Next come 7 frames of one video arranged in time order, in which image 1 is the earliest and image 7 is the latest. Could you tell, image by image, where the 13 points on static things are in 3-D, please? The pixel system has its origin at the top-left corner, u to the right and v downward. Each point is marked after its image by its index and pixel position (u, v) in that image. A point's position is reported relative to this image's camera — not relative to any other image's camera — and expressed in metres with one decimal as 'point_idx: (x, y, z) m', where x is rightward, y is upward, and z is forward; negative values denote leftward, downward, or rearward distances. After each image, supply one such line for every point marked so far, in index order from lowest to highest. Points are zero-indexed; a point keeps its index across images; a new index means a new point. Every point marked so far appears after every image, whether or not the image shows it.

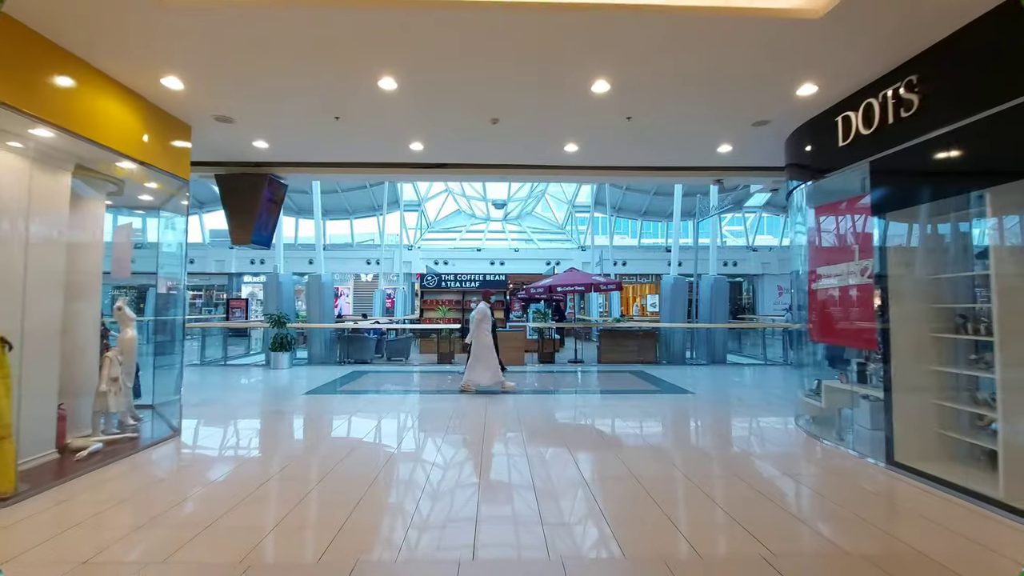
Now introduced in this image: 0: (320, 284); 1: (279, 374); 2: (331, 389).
0: (-5.6, +0.1, +14.2) m
1: (-6.1, -2.3, +12.9) m
2: (-4.5, -2.4, +12.6) m
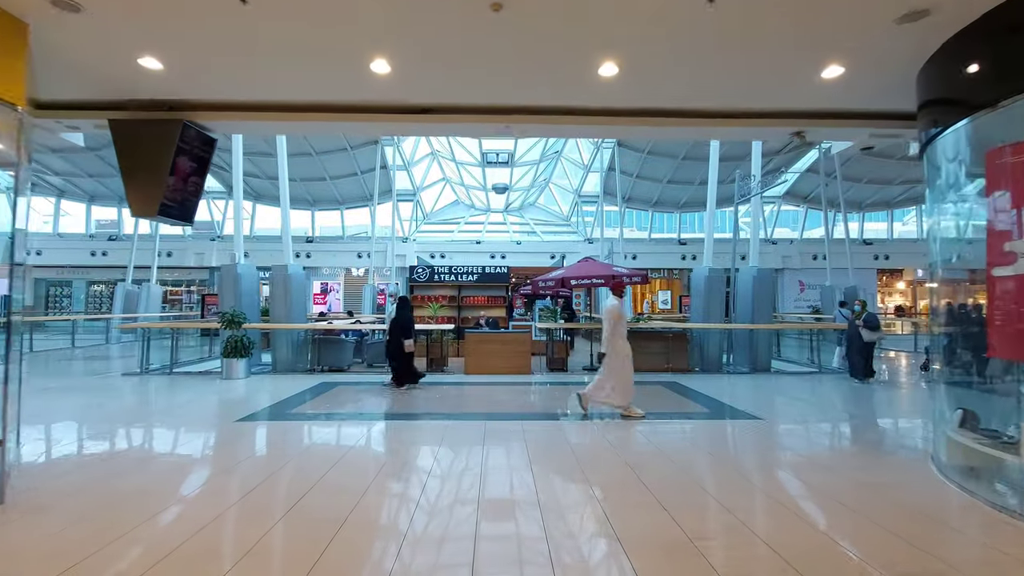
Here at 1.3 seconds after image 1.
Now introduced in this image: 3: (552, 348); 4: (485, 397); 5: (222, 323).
0: (-5.5, +0.3, +11.9) m
1: (-6.0, -2.1, +10.6) m
2: (-4.4, -2.3, +10.3) m
3: (+1.0, -1.5, +12.2) m
4: (-0.6, -2.2, +10.1) m
5: (-6.4, -0.8, +10.8) m
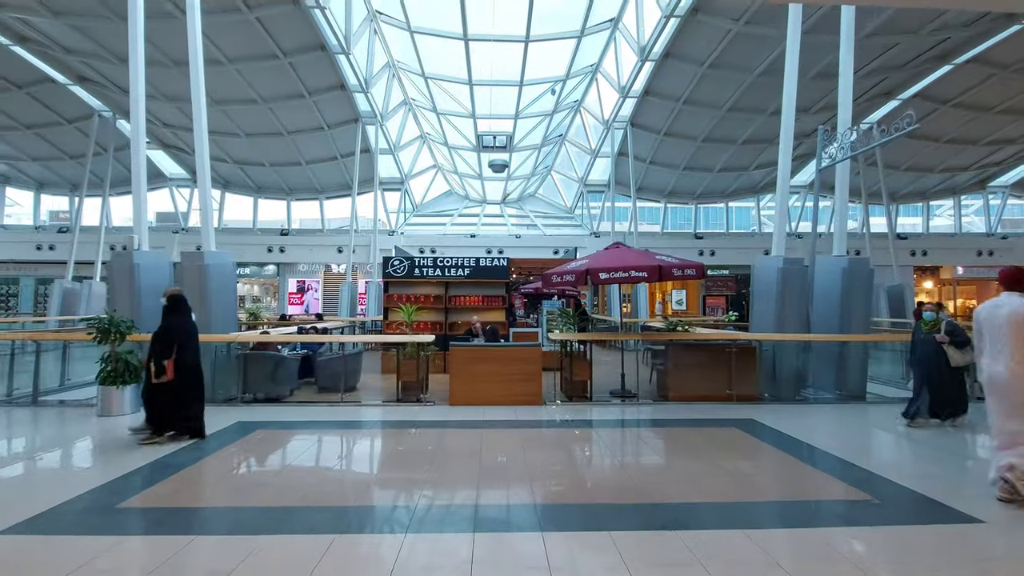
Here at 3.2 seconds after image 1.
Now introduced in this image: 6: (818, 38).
0: (-5.4, +0.3, +8.7) m
1: (-5.9, -2.0, +7.4) m
2: (-4.3, -2.2, +7.1) m
3: (+1.1, -1.5, +9.1) m
4: (-0.6, -2.1, +6.9) m
5: (-6.3, -0.7, +7.6) m
6: (+10.0, +8.3, +16.3) m
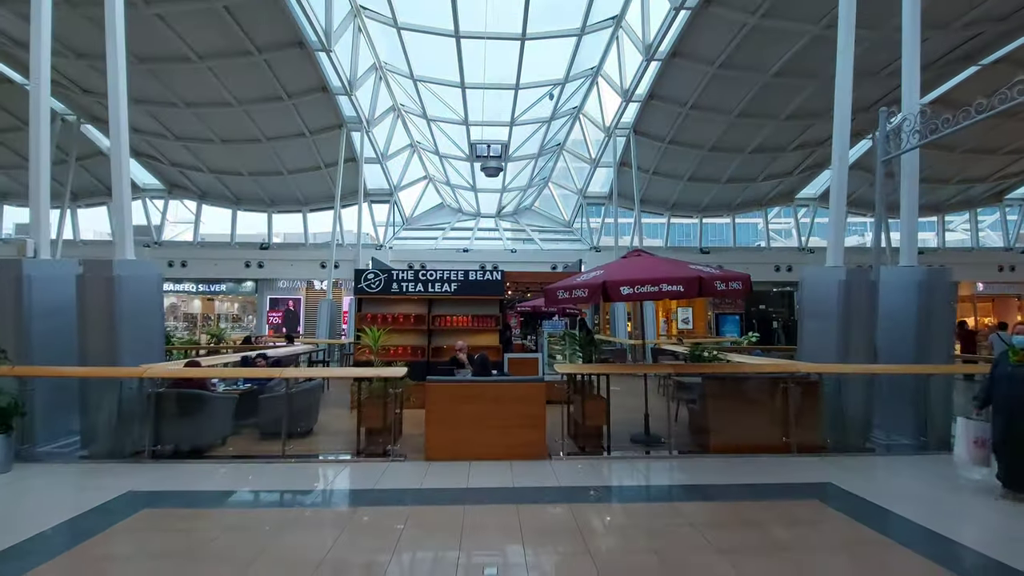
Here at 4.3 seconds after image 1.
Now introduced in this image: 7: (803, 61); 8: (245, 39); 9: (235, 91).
0: (-5.5, +0.1, +6.9) m
1: (-6.0, -2.2, +5.5) m
2: (-4.4, -2.4, +5.2) m
3: (+1.0, -1.7, +7.2) m
4: (-0.6, -2.3, +5.1) m
5: (-6.4, -0.9, +5.7) m
6: (+9.9, +7.7, +14.9) m
7: (+9.9, +7.7, +16.8) m
8: (-8.4, +7.8, +15.6) m
9: (-10.4, +7.4, +18.5) m
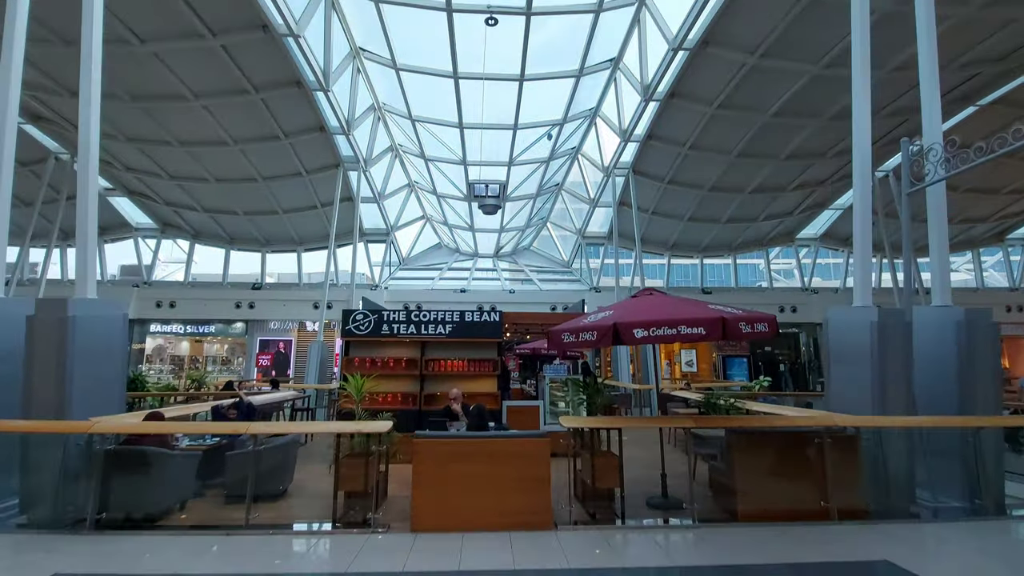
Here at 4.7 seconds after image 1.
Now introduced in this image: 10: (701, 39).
0: (-5.5, -0.5, +6.2) m
1: (-6.0, -2.7, +4.6) m
2: (-4.4, -2.8, +4.3) m
3: (+1.0, -2.3, +6.4) m
4: (-0.6, -2.7, +4.2) m
5: (-6.4, -1.4, +5.0) m
6: (+9.9, +6.5, +14.9) m
7: (+9.8, +6.3, +16.7) m
8: (-8.5, +6.6, +15.5) m
9: (-10.4, +5.9, +18.3) m
10: (+5.3, +7.0, +13.9) m
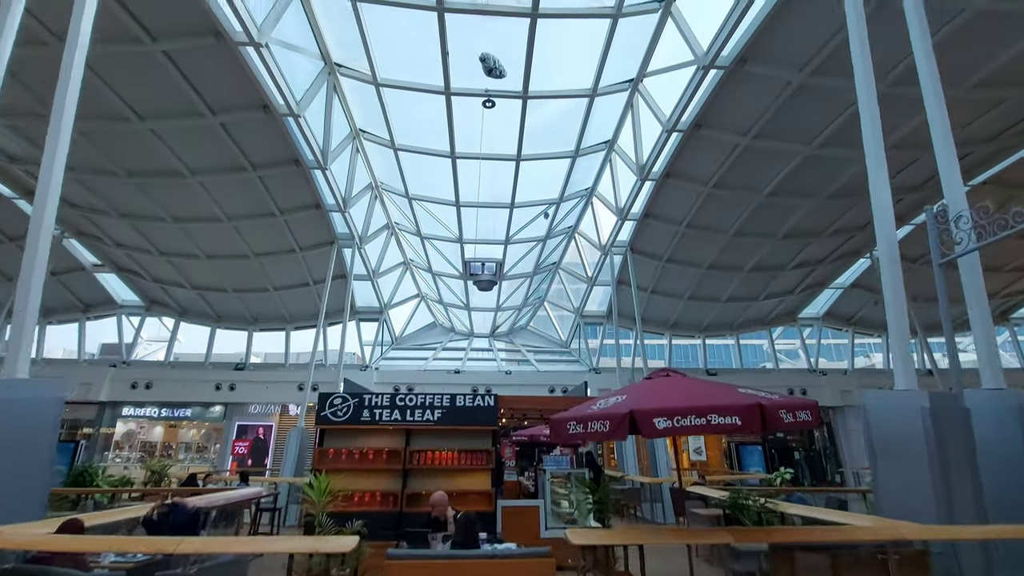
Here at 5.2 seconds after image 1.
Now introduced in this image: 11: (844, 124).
0: (-5.5, -1.3, +5.2) m
1: (-6.0, -3.2, +3.3) m
2: (-4.4, -3.3, +3.0) m
3: (+1.0, -3.2, +5.2) m
4: (-0.6, -3.2, +3.0) m
5: (-6.4, -2.0, +3.9) m
6: (+9.8, +4.1, +15.0) m
7: (+9.7, +3.6, +16.9) m
8: (-8.6, +4.1, +15.5) m
9: (-10.6, +3.0, +18.2) m
10: (+5.2, +4.8, +14.2) m
11: (+9.3, +4.6, +13.8) m
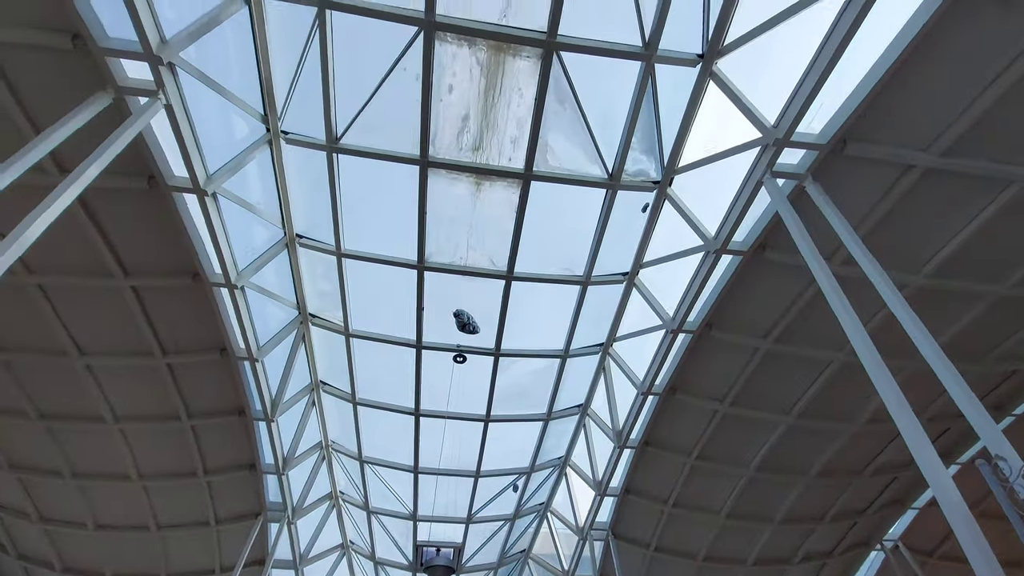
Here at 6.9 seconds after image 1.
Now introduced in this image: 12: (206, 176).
0: (-5.8, -2.6, +2.5) m
1: (-6.1, -3.2, -0.1) m
2: (-4.5, -3.2, -0.4) m
3: (+0.7, -4.6, +1.9) m
4: (-0.8, -3.3, -0.2) m
5: (-6.6, -2.5, +1.0) m
6: (+8.9, -3.9, +14.5) m
7: (+8.6, -5.3, +15.8) m
8: (-9.5, -3.2, +13.9) m
9: (-11.7, -5.5, +15.5) m
10: (+4.4, -2.7, +13.9) m
11: (+8.5, -2.9, +13.7) m
12: (-6.0, +2.2, +9.7) m
